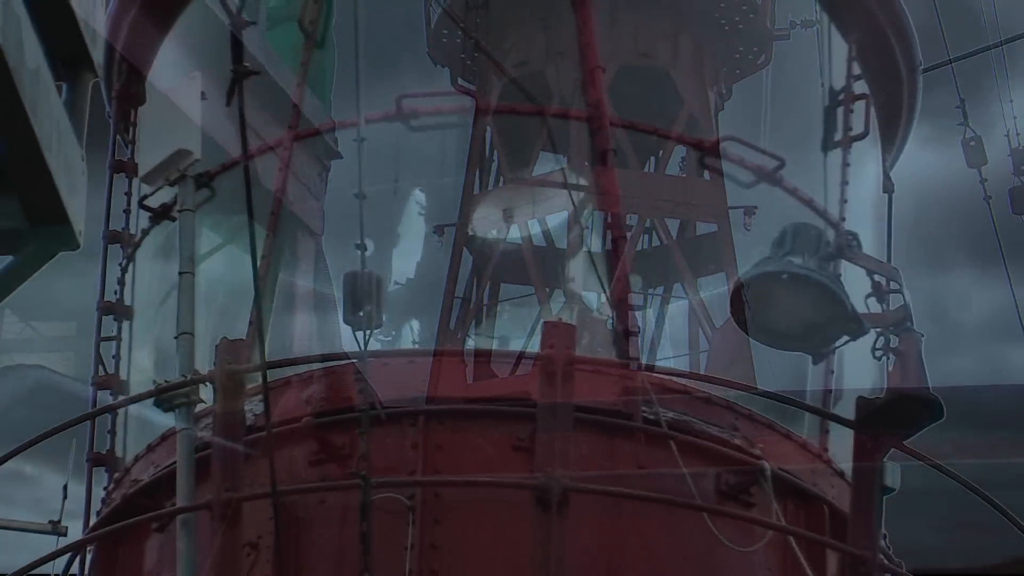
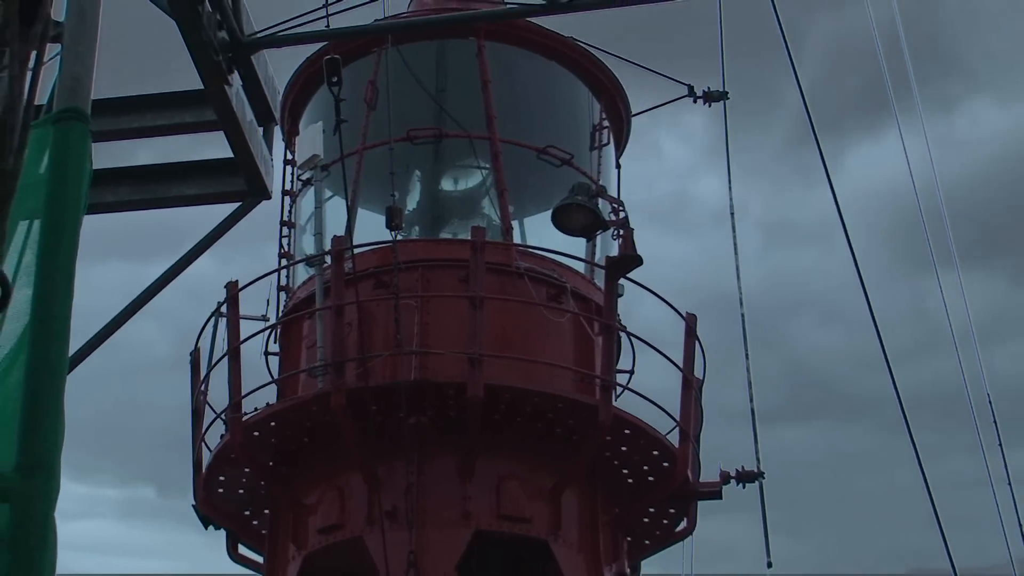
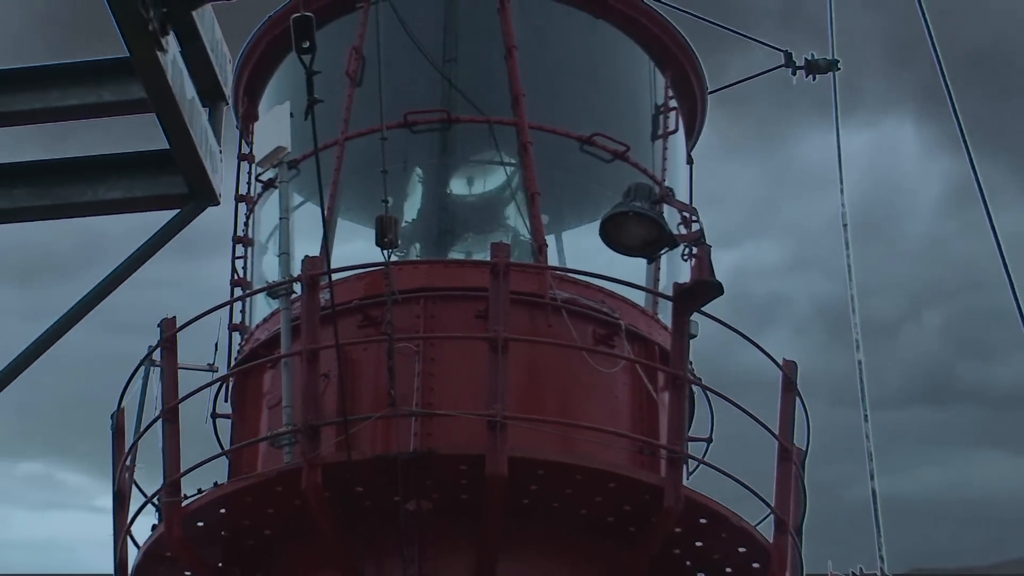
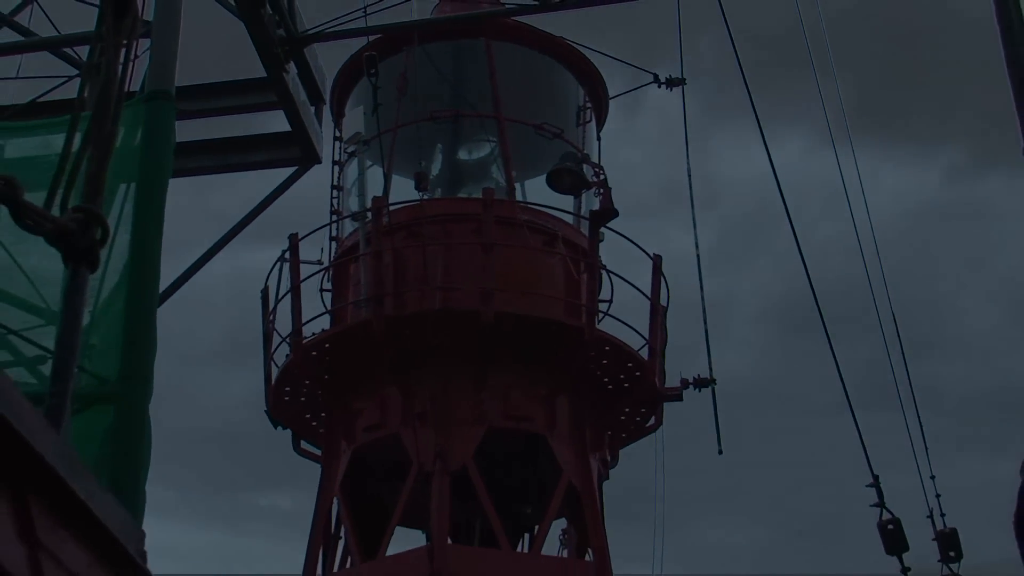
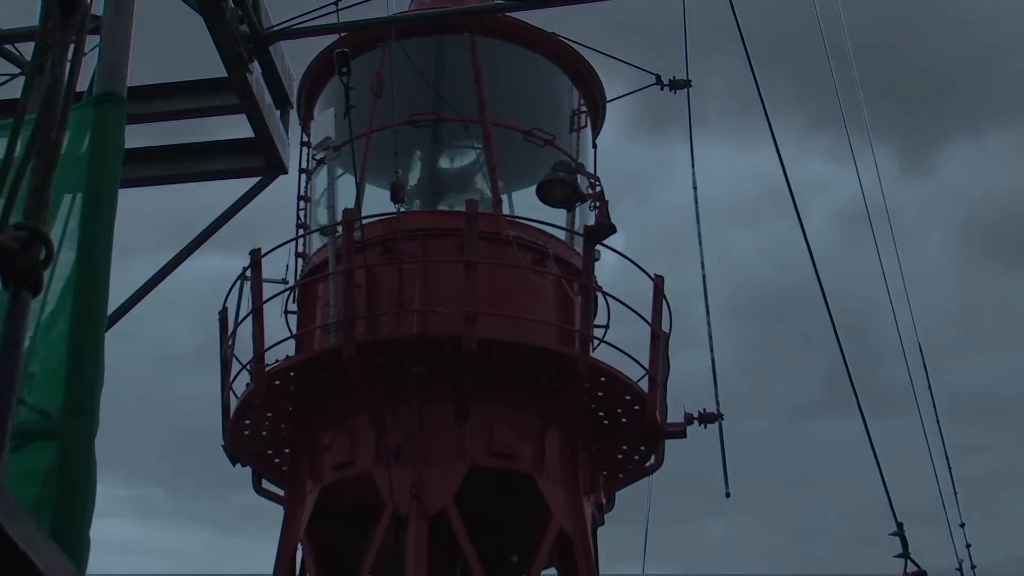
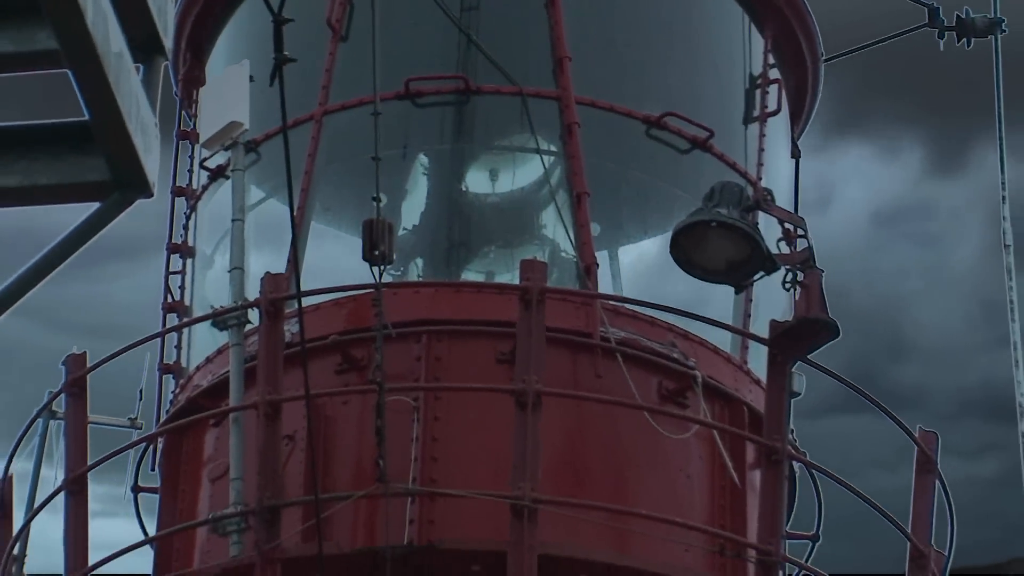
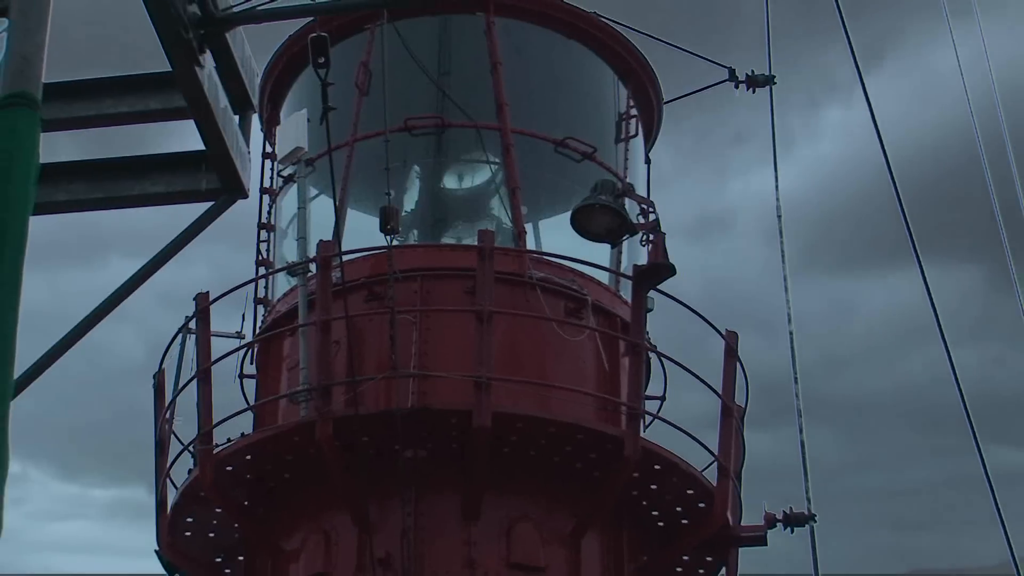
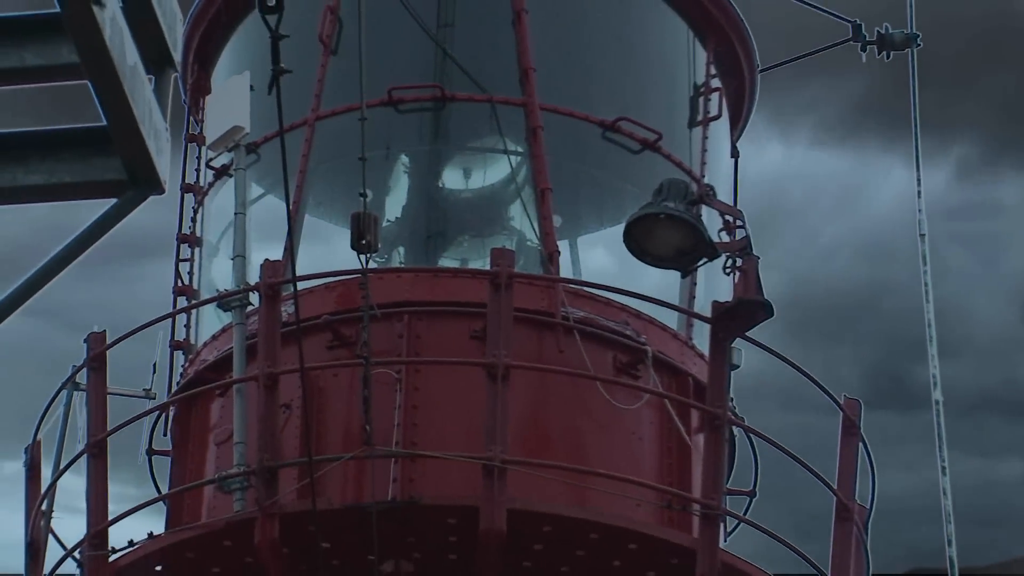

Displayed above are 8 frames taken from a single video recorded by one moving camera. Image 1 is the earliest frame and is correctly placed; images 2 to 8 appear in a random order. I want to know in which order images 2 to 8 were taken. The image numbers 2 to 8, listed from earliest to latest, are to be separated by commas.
6, 8, 3, 7, 2, 5, 4
